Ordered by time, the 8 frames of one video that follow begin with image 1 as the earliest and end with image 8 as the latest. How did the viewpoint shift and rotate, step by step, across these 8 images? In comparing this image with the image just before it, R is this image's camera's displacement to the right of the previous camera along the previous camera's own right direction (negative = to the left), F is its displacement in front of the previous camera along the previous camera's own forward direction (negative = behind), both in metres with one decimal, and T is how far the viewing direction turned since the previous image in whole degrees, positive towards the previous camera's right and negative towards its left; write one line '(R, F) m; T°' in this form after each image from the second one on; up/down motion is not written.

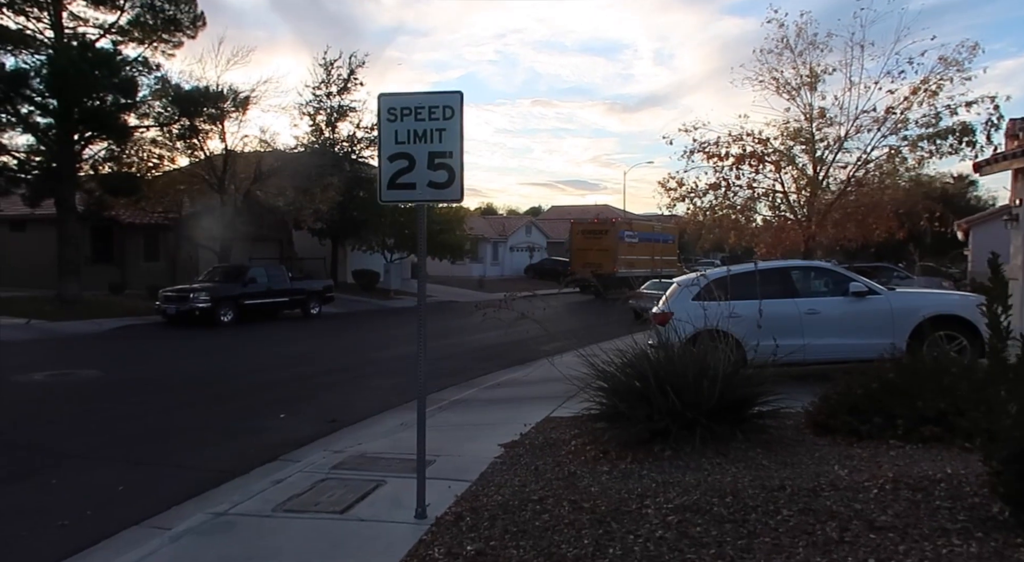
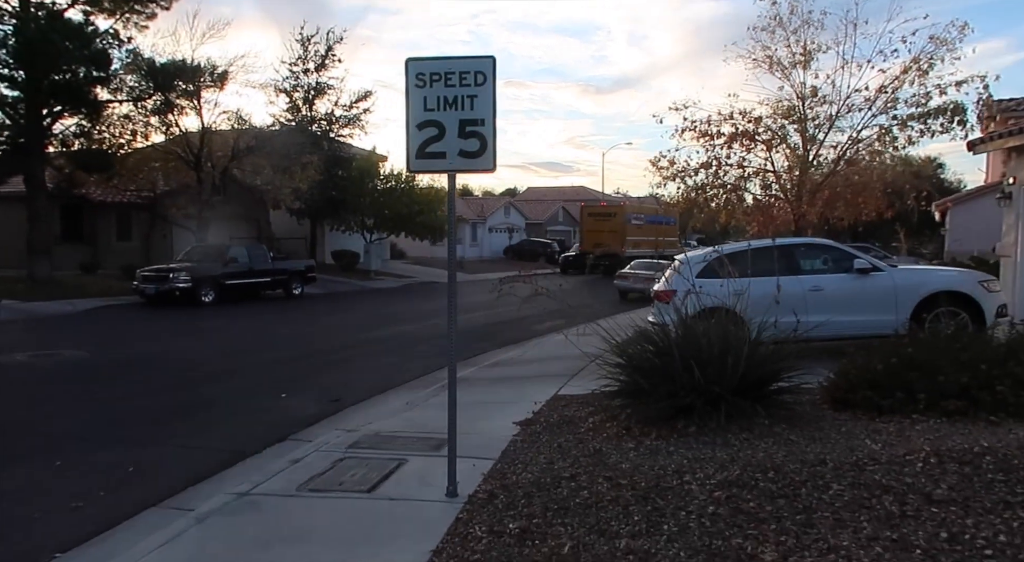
(-0.4, +0.2) m; +2°
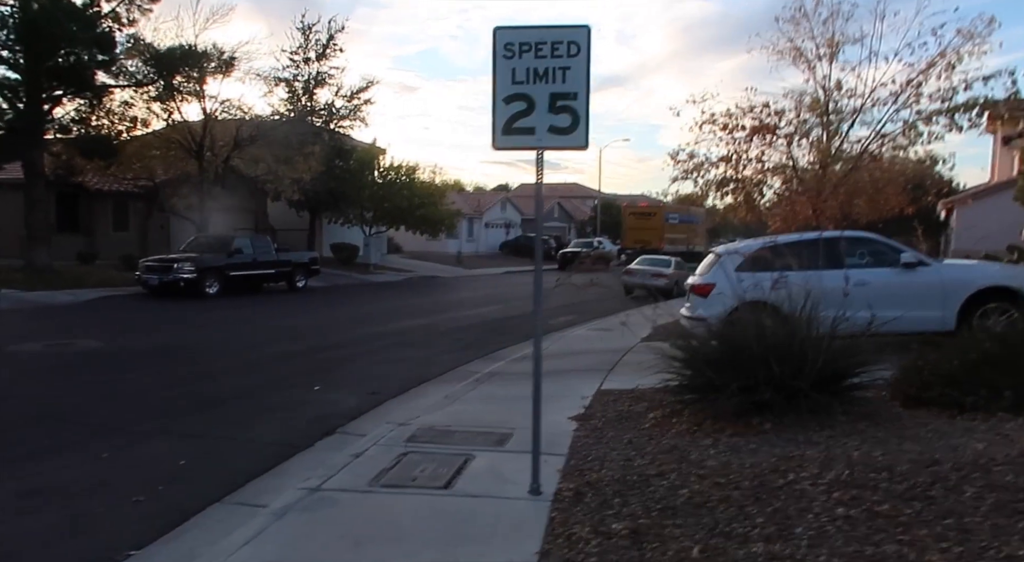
(-0.7, +0.3) m; +1°
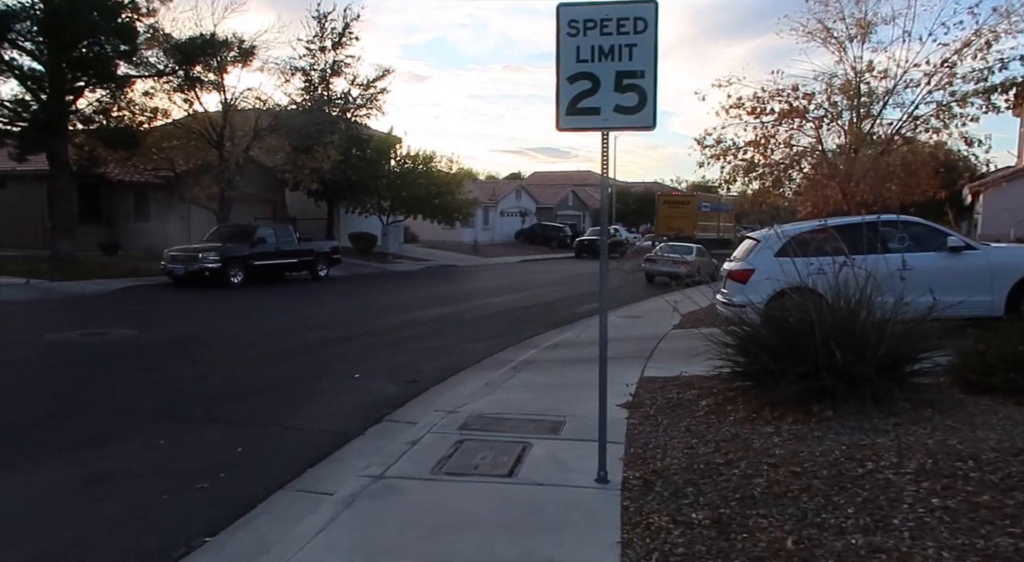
(-0.4, +0.1) m; -1°
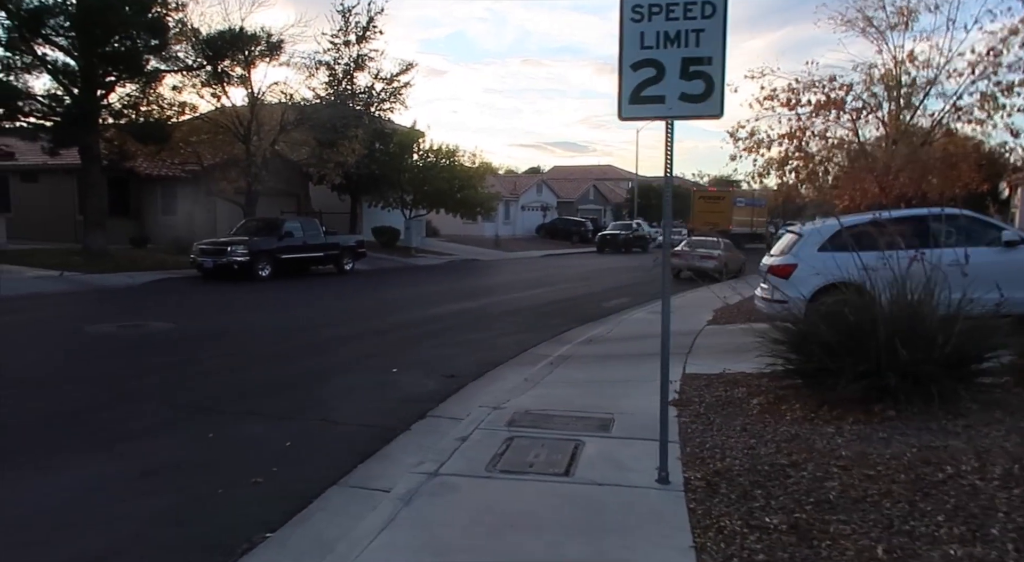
(-0.3, +0.1) m; -2°
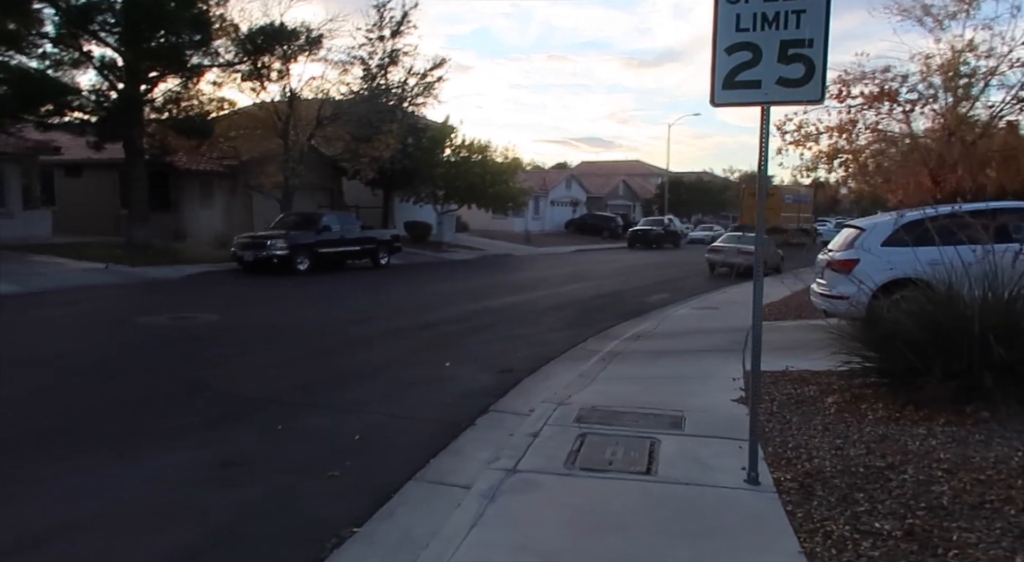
(-0.4, +0.1) m; -2°
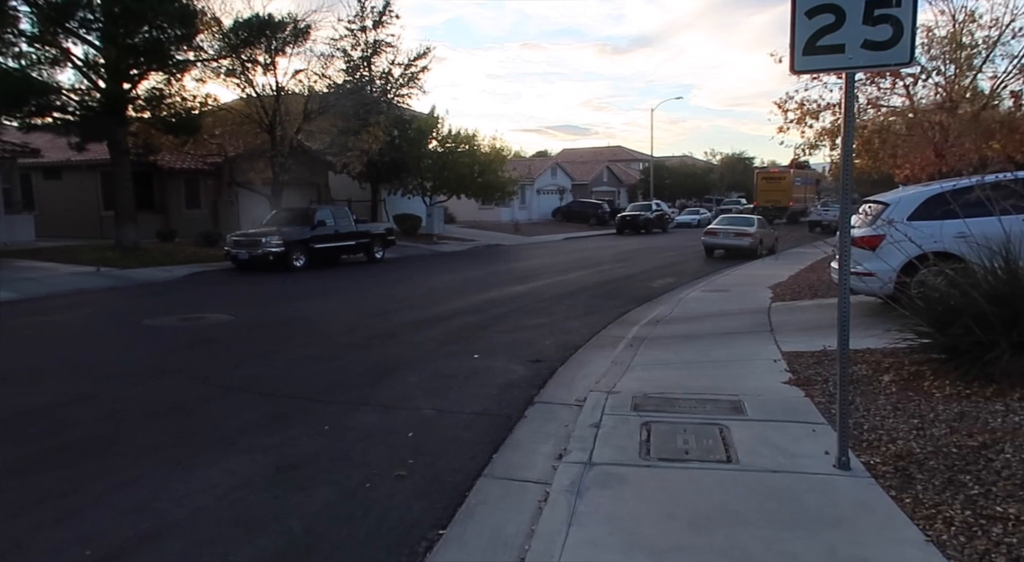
(-0.5, +0.3) m; +1°
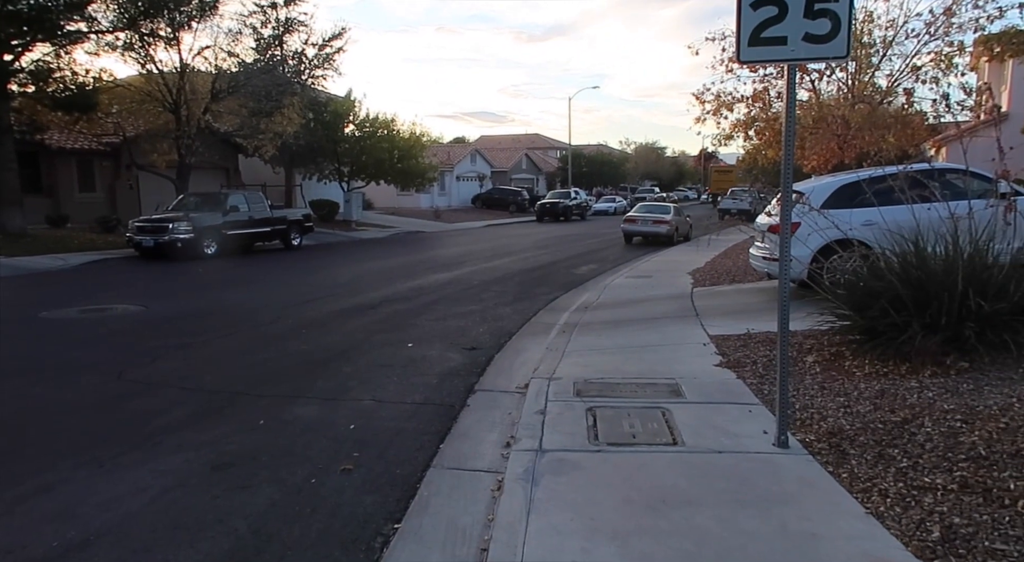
(-0.2, +0.1) m; +7°
